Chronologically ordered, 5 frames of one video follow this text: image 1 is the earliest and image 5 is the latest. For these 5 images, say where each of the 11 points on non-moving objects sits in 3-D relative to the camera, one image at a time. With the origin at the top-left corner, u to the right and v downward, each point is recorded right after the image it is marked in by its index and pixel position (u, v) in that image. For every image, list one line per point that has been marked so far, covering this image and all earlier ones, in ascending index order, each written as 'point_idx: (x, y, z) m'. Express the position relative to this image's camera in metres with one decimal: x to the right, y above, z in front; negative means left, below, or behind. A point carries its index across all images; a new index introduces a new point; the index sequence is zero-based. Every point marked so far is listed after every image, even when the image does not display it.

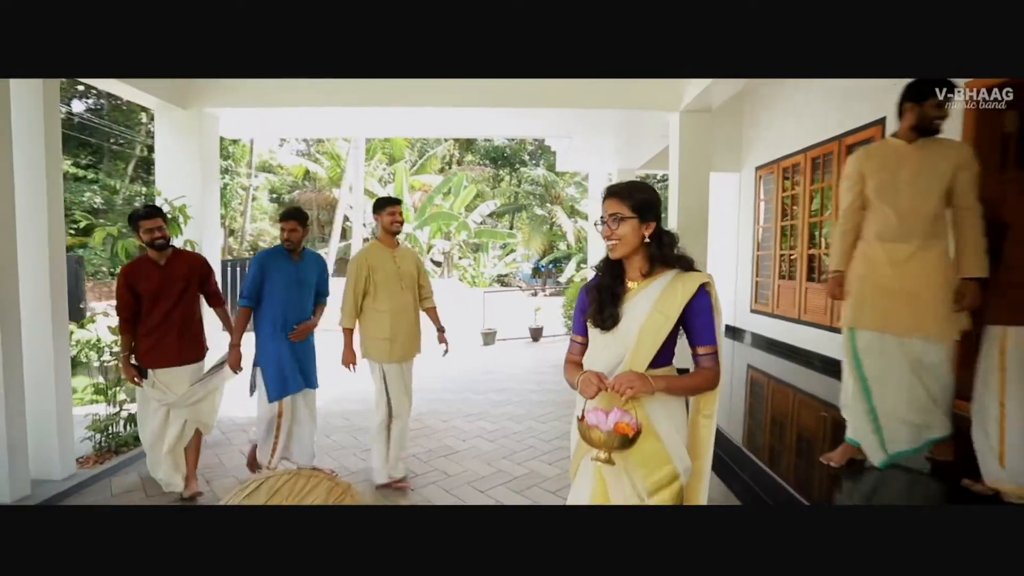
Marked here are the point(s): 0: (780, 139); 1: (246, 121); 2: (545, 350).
0: (+2.4, +1.4, +4.6) m
1: (-2.3, +1.4, +4.3) m
2: (+0.4, -1.0, +7.8) m
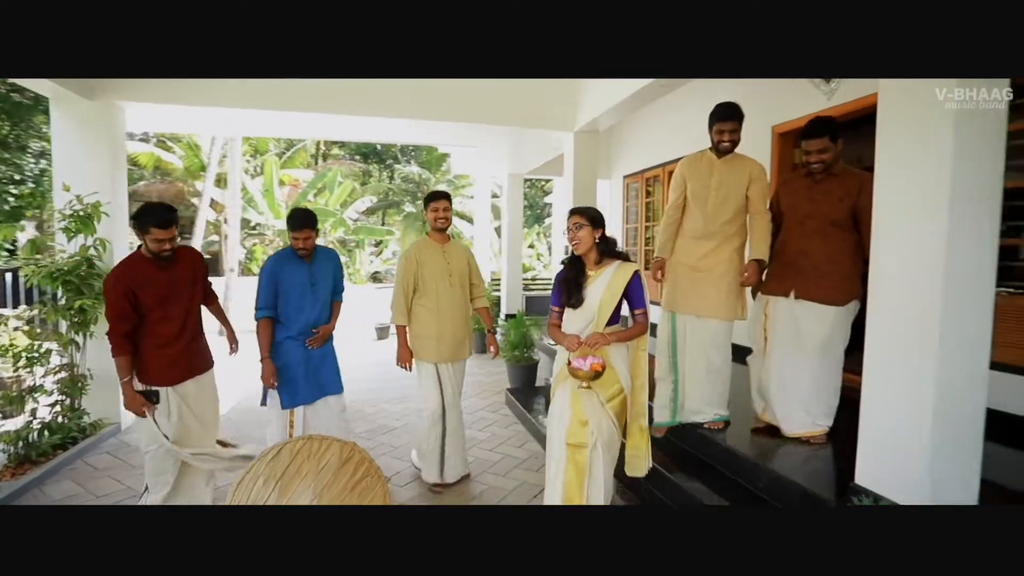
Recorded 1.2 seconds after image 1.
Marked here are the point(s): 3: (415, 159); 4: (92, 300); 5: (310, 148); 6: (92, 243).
0: (+1.5, +1.5, +5.7) m
1: (-3.0, +1.4, +4.2) m
2: (-1.2, -0.9, +8.3) m
3: (-3.5, +4.5, +17.6) m
4: (-2.9, -0.1, +3.5) m
5: (-6.2, +4.2, +15.3) m
6: (-3.0, +0.3, +3.6) m
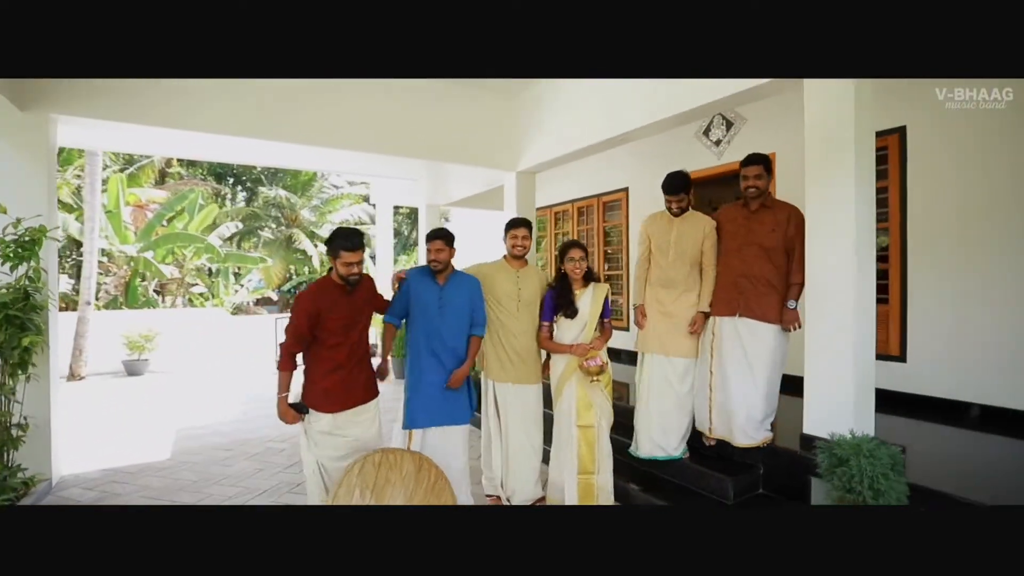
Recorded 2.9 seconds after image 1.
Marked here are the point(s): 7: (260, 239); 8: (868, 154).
0: (+0.6, +1.2, +6.5) m
1: (-3.2, +1.2, +3.8) m
2: (-2.7, -1.3, +8.1) m
3: (-7.7, +3.5, +16.6) m
4: (-2.9, -0.3, +3.1) m
5: (-9.6, +3.3, +13.6) m
6: (-3.1, +0.1, +3.2) m
7: (-7.5, +1.4, +14.9) m
8: (+1.9, +0.7, +2.7) m
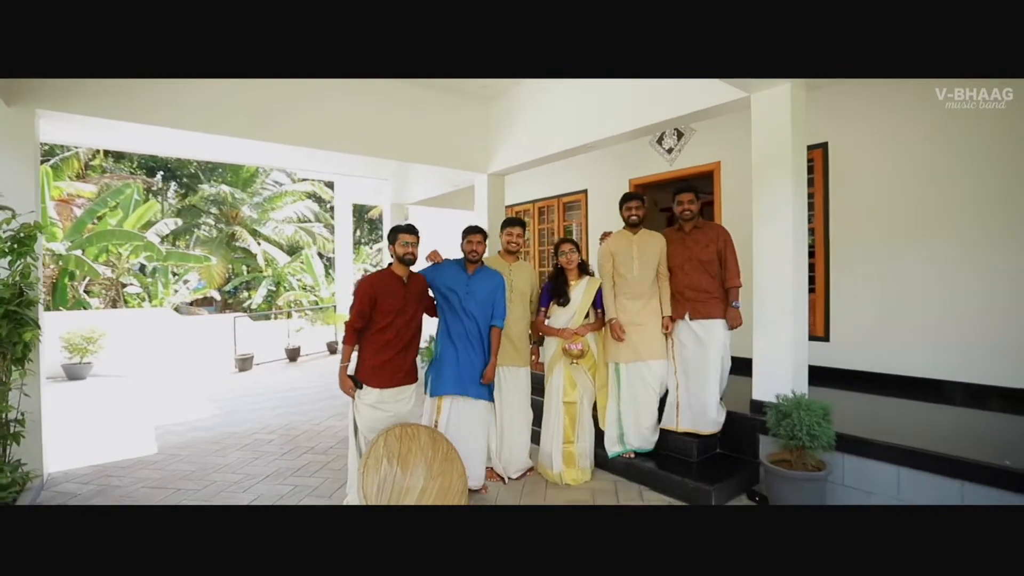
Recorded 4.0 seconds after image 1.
0: (+0.2, +1.3, +6.9) m
1: (-3.3, +1.2, +3.8) m
2: (-3.3, -1.3, +8.1) m
3: (-9.3, +3.5, +16.0) m
4: (-2.9, -0.3, +3.1) m
5: (-10.8, +3.3, +12.8) m
6: (-3.1, +0.1, +3.2) m
7: (-8.9, +1.5, +14.4) m
8: (+1.9, +0.8, +3.3) m
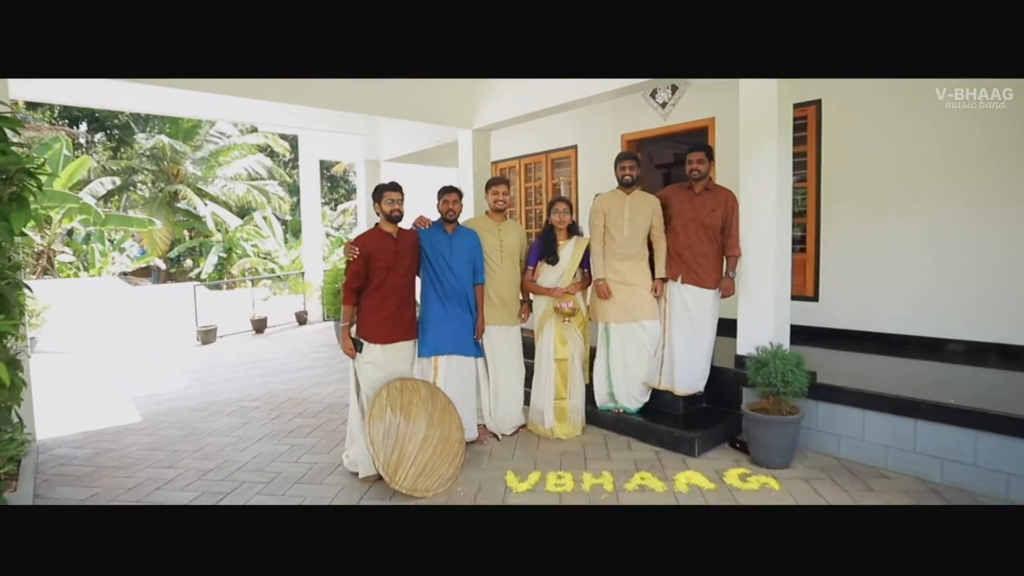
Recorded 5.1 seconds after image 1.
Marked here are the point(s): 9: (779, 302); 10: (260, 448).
0: (-0.2, +1.7, +6.9) m
1: (-3.4, +1.5, +3.5) m
2: (-3.7, -0.8, +8.0) m
3: (-10.3, +4.3, +15.1) m
4: (-2.9, 0.0, +2.9) m
5: (-11.6, +4.0, +11.8) m
6: (-3.1, +0.4, +3.0) m
7: (-9.8, +2.2, +13.6) m
8: (+1.9, +1.1, +3.5) m
9: (+1.8, -0.1, +3.5) m
10: (-1.8, -1.1, +3.6) m
